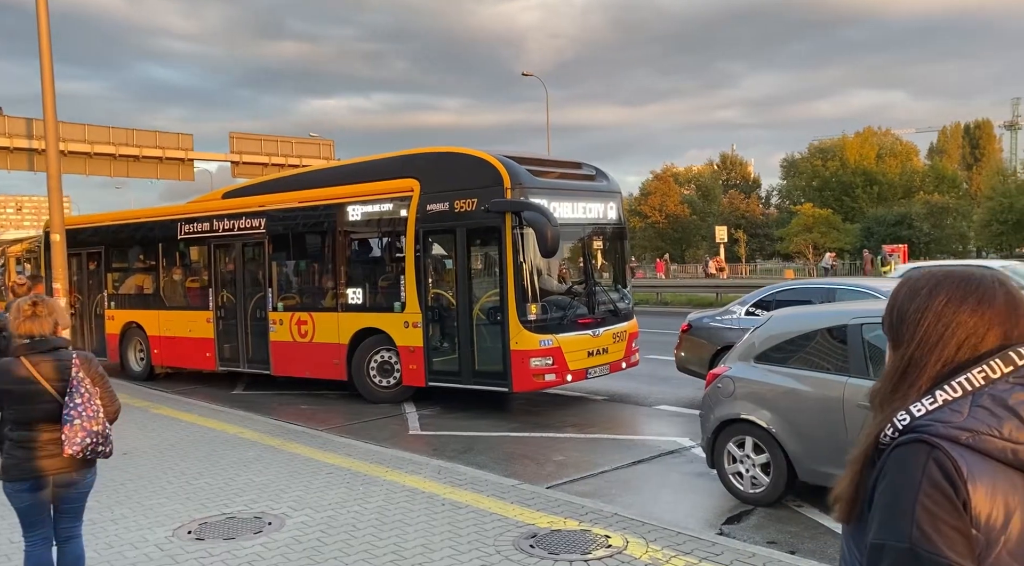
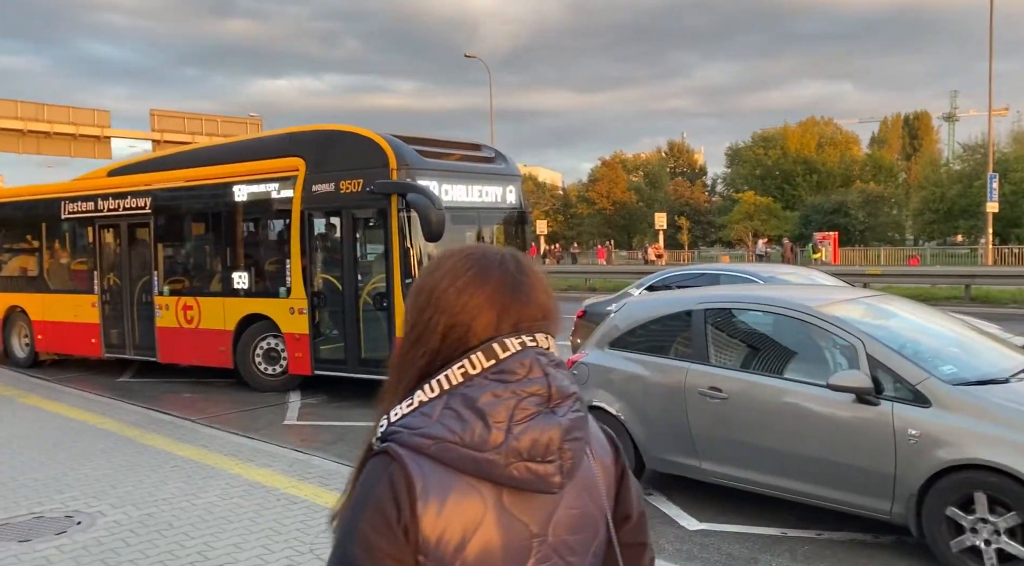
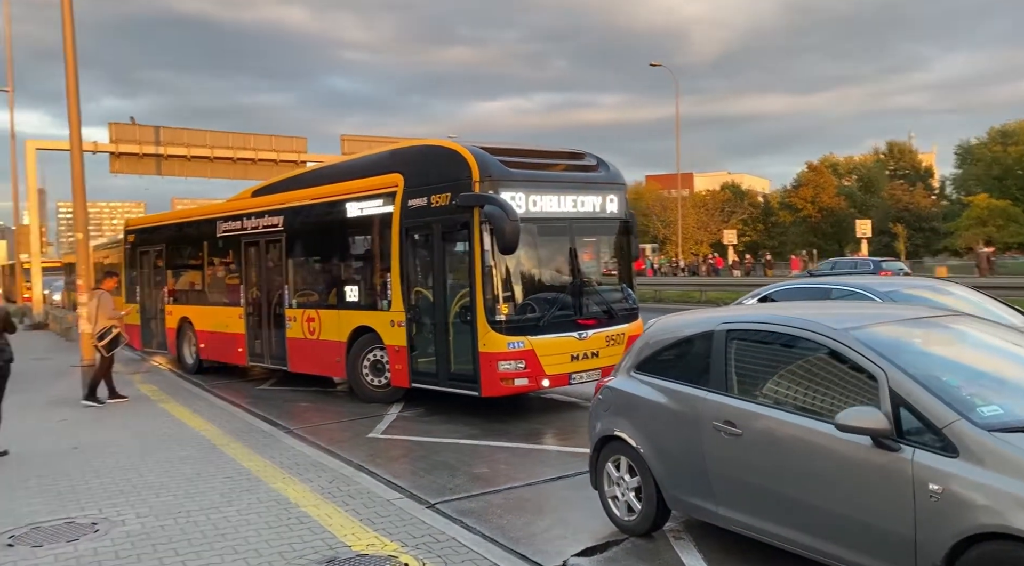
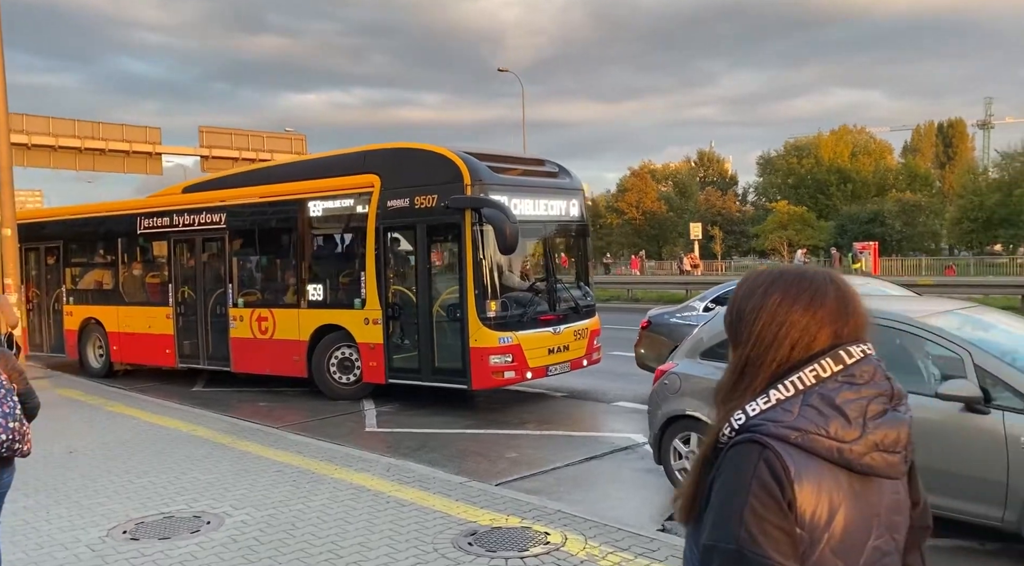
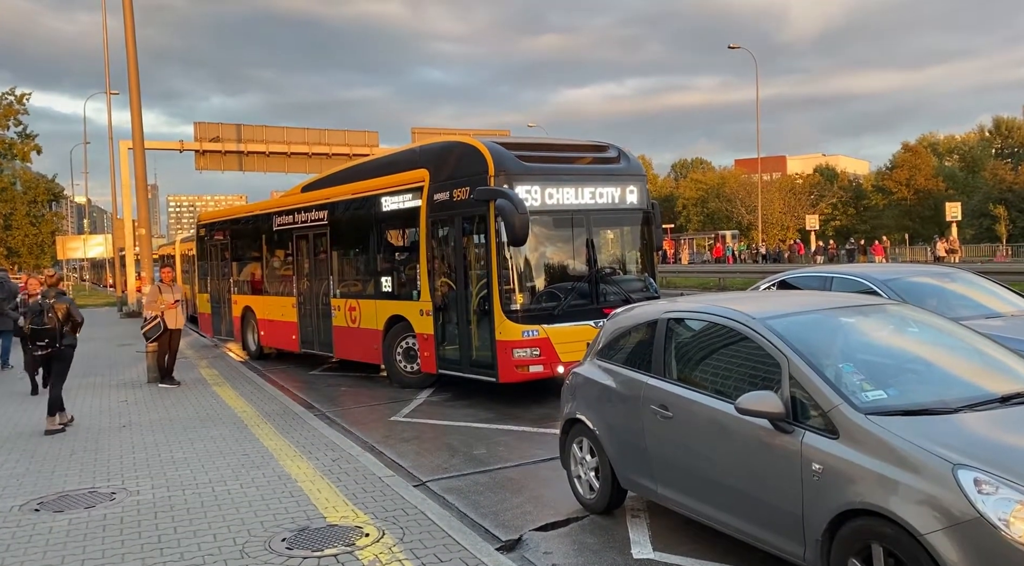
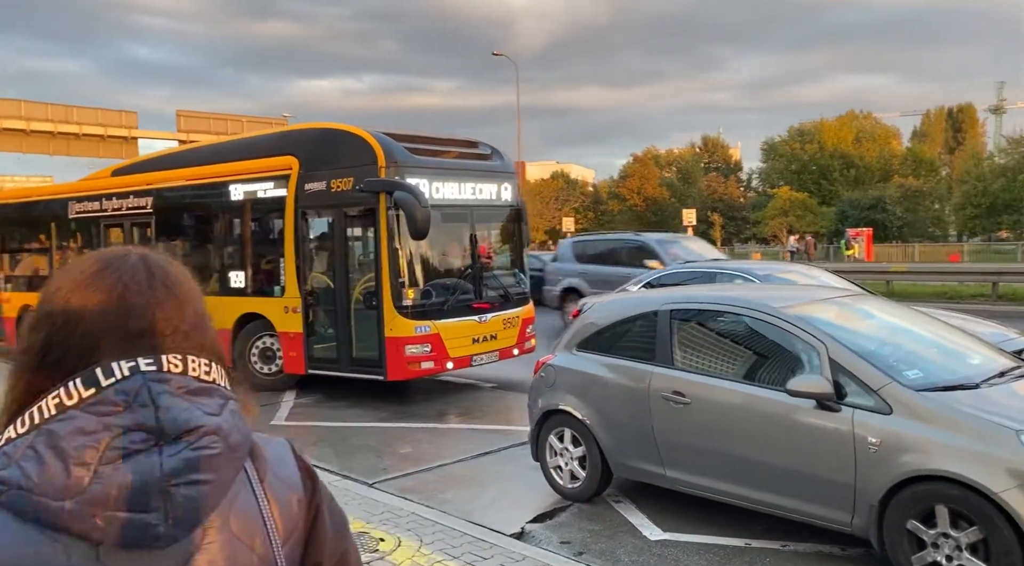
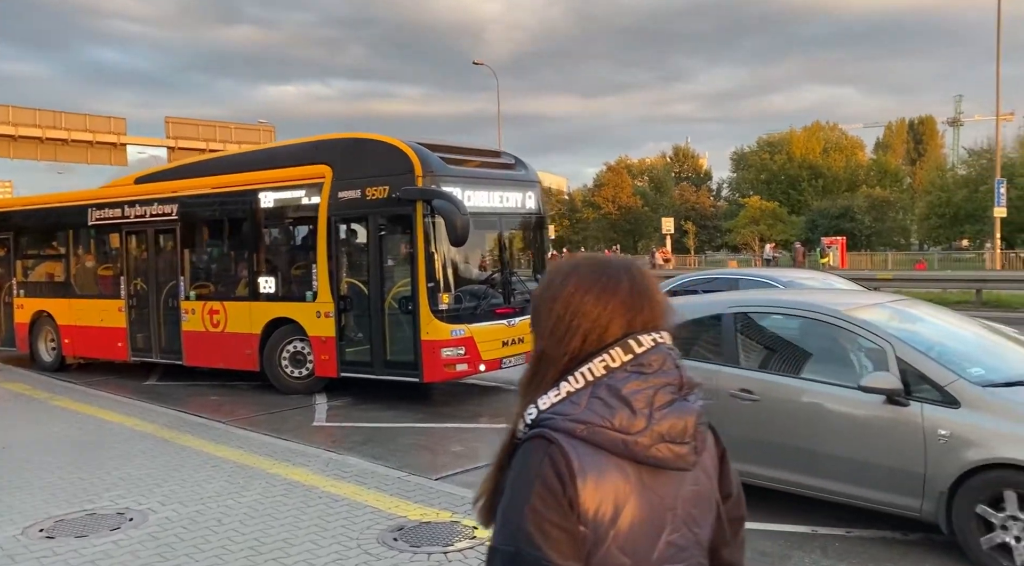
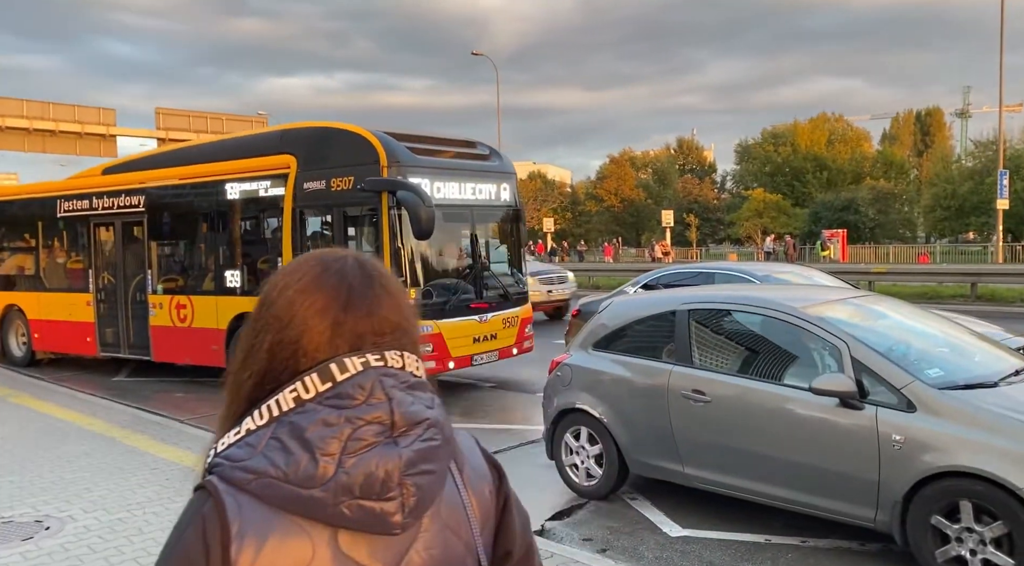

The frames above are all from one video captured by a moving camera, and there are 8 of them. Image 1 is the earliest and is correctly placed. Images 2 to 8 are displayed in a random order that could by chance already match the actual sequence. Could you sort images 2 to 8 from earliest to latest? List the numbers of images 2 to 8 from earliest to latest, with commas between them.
4, 7, 2, 8, 6, 3, 5
